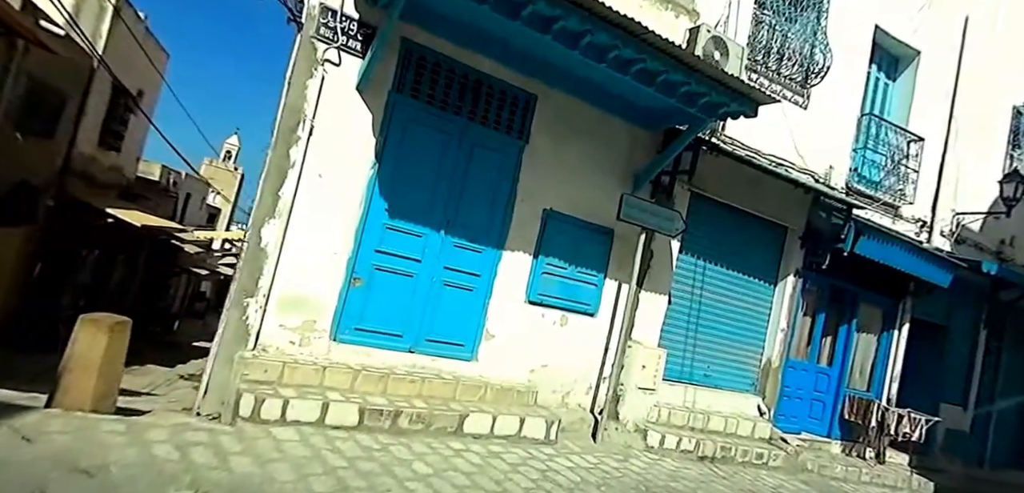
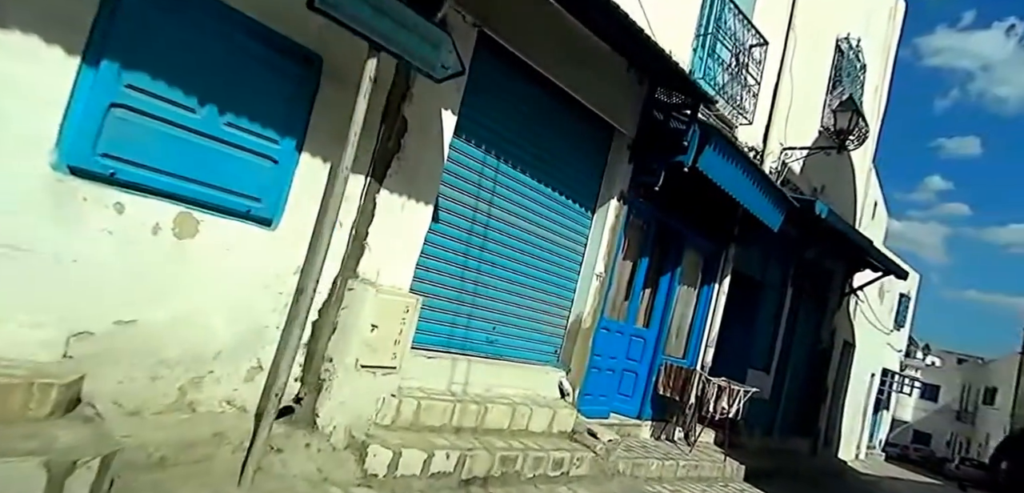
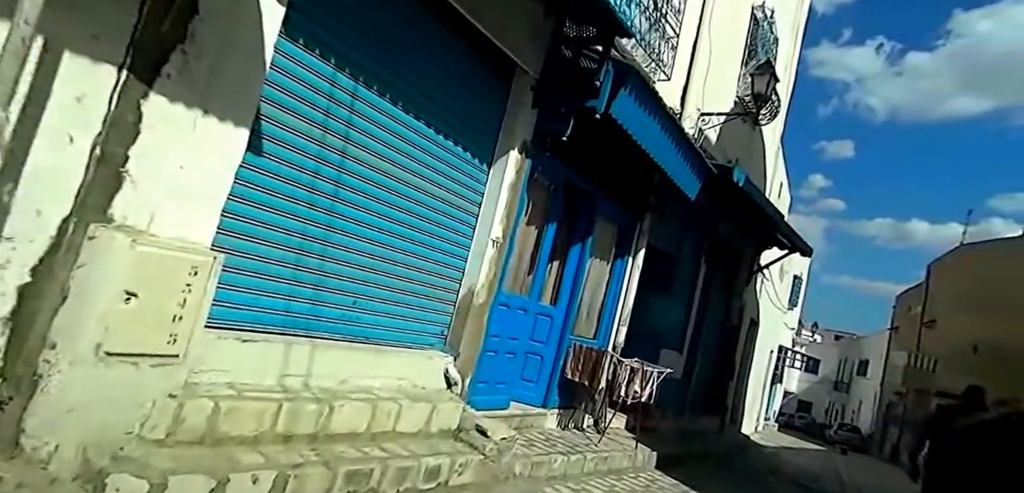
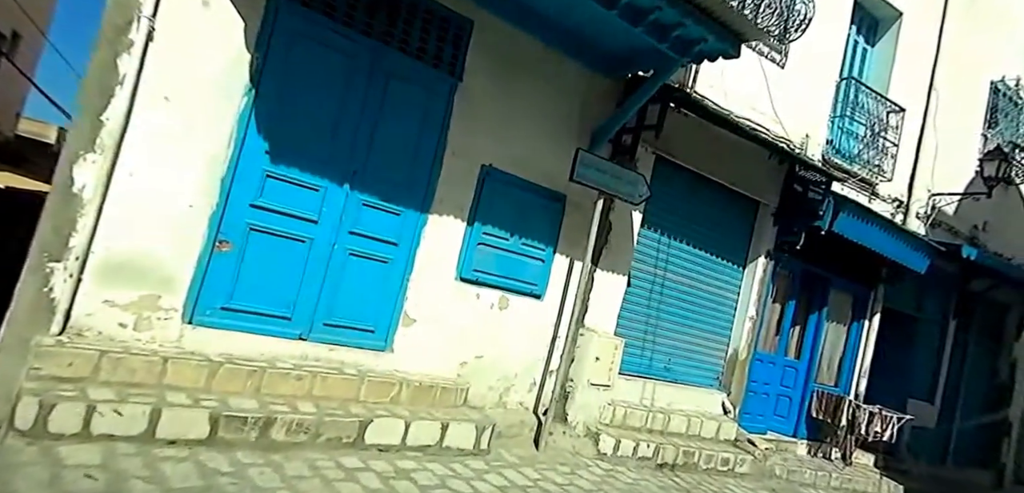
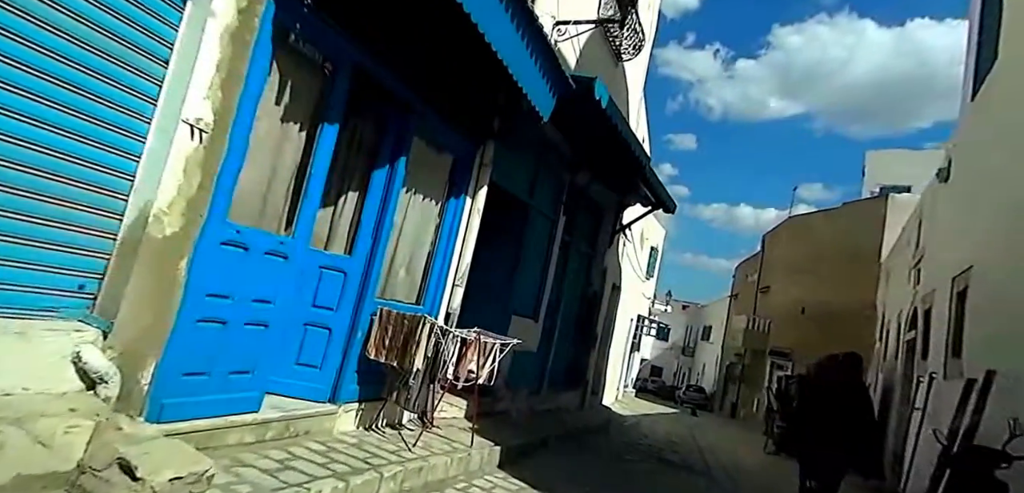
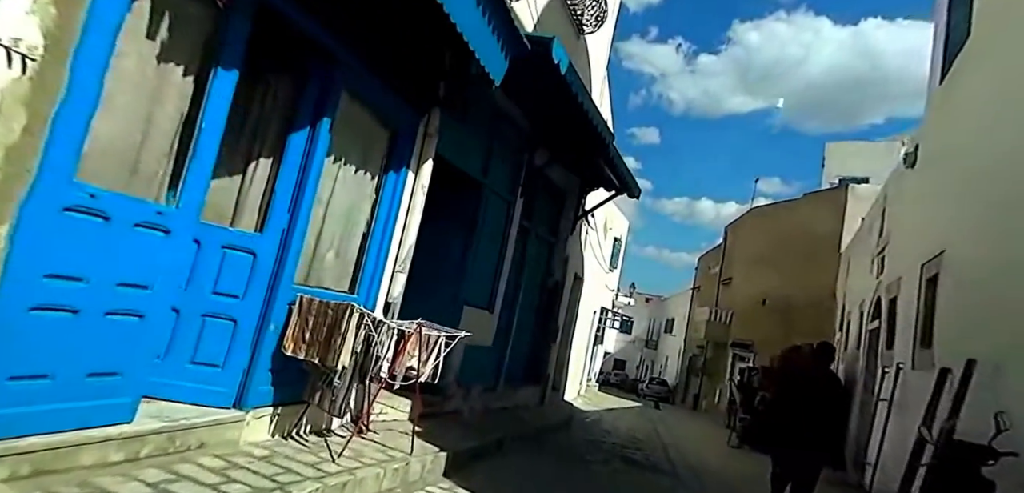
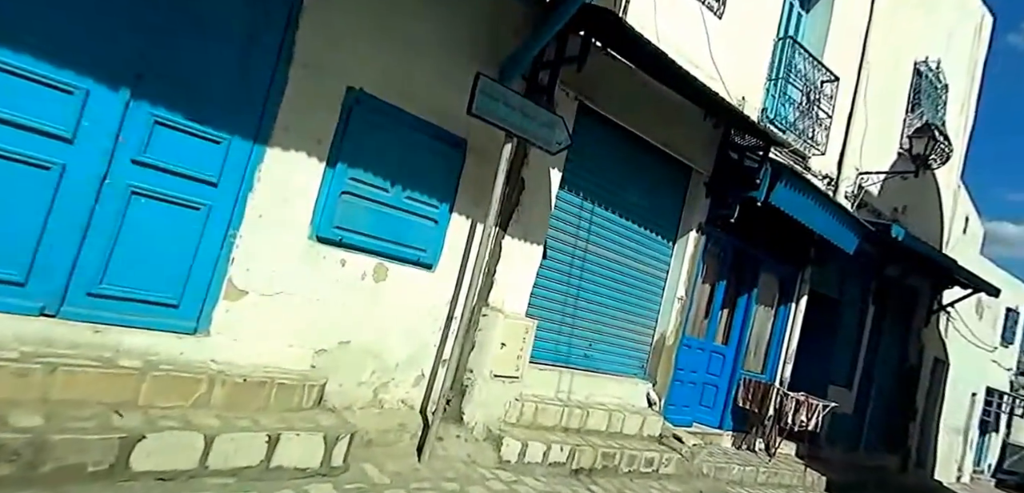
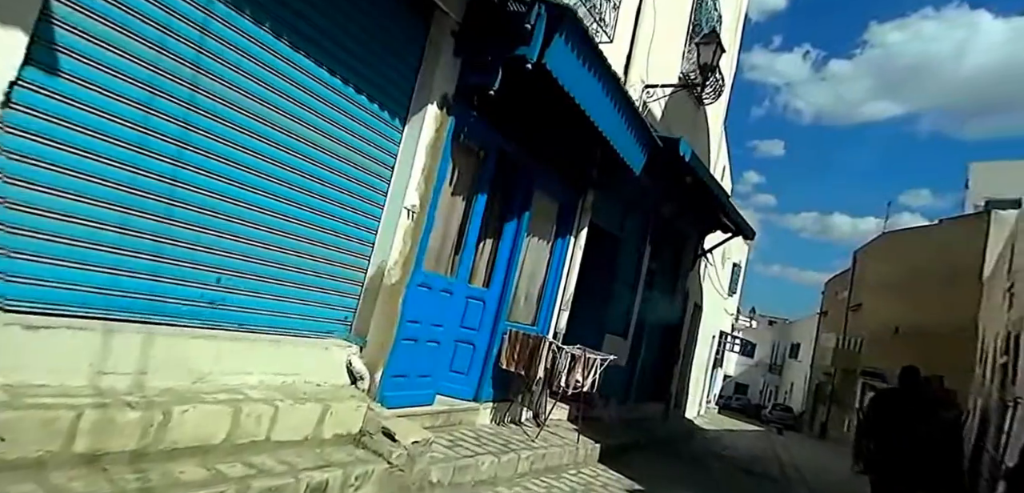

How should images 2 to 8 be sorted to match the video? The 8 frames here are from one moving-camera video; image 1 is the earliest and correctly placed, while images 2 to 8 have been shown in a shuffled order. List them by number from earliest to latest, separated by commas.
4, 7, 2, 3, 8, 5, 6
